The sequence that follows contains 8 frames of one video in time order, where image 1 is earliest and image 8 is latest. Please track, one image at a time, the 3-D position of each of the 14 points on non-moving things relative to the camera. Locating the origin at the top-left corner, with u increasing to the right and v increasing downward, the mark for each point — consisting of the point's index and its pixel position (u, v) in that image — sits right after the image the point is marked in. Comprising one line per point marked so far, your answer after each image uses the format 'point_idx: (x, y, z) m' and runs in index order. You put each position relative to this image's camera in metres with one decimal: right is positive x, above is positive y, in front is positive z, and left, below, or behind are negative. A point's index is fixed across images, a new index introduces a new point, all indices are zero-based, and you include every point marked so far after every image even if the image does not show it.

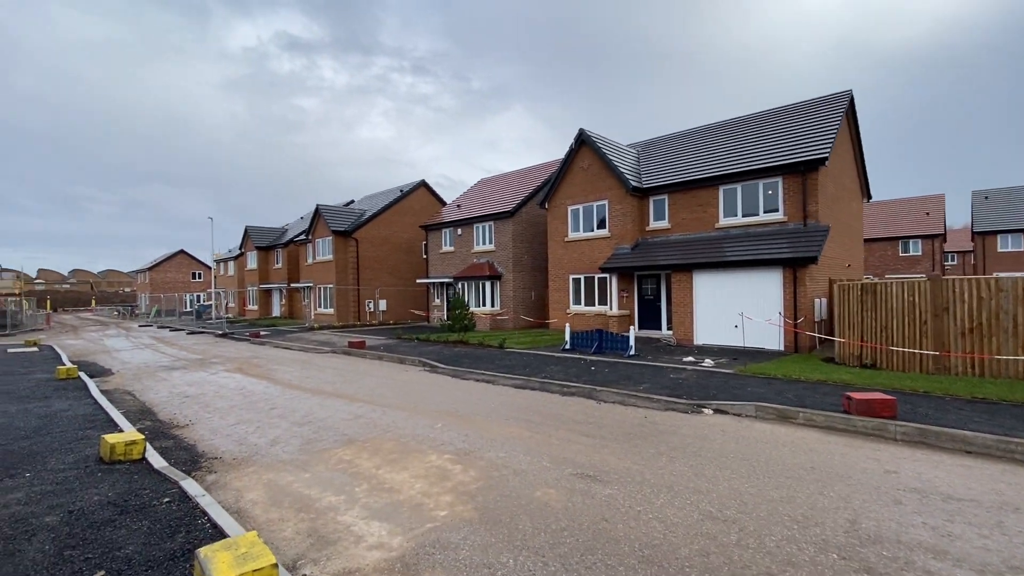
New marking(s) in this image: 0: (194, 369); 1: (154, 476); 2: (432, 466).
0: (-12.4, -3.1, +19.2) m
1: (-5.0, -2.6, +6.9) m
2: (-1.1, -2.6, +7.0) m
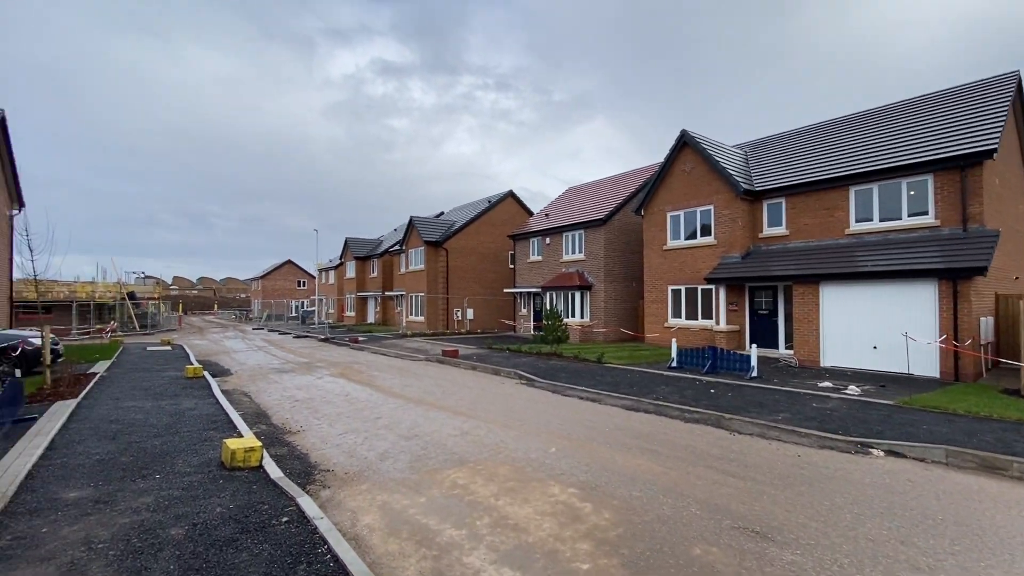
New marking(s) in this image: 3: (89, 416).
0: (-8.5, -3.4, +20.0) m
1: (-3.3, -2.7, +6.7) m
2: (+0.6, -2.7, +6.2) m
3: (-9.5, -2.9, +11.0) m
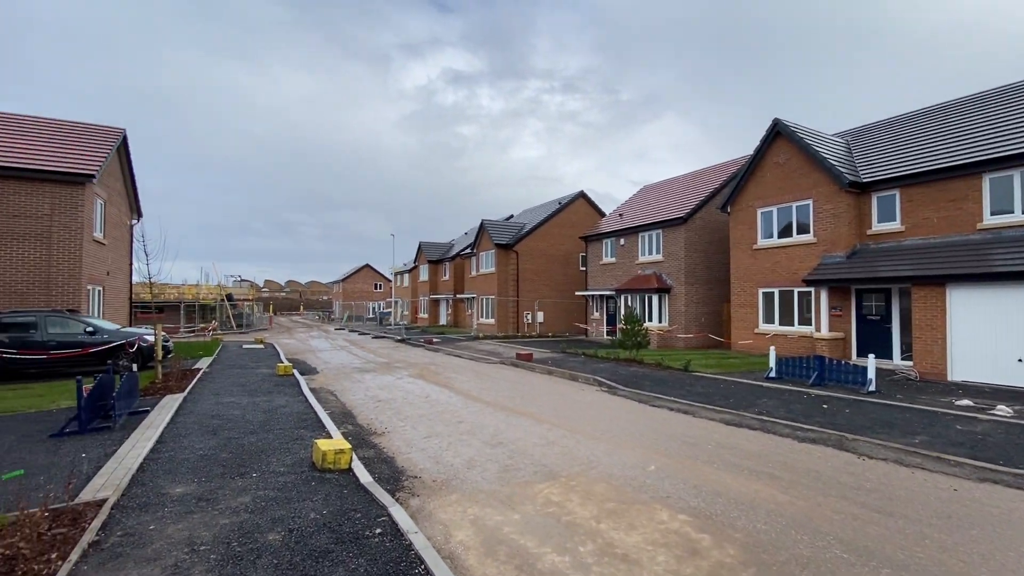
0: (-5.4, -3.5, +20.4) m
1: (-2.0, -2.7, +6.5) m
2: (+1.7, -2.7, +5.5) m
3: (-7.5, -2.9, +11.7) m
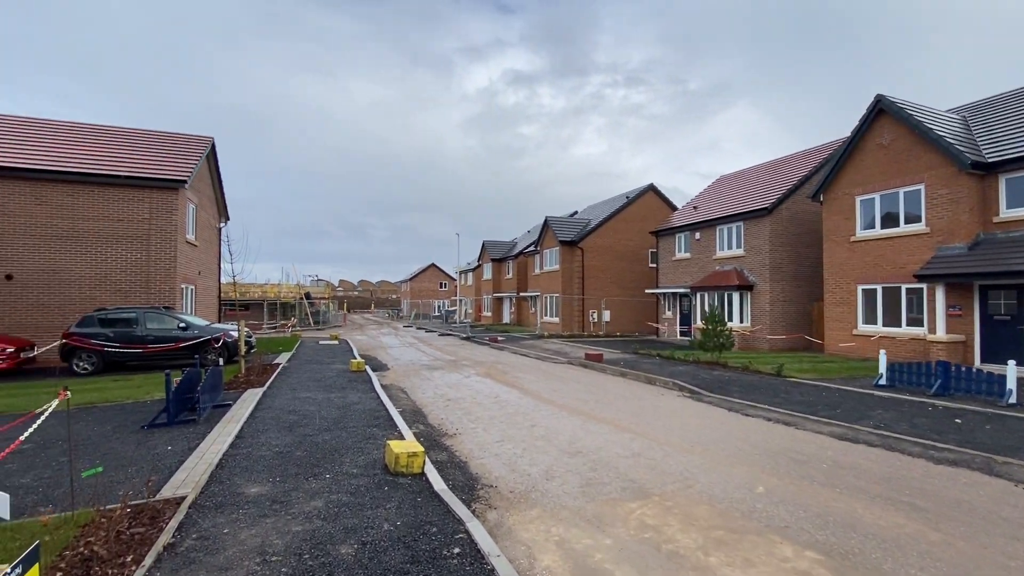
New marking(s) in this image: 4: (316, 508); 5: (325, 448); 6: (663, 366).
0: (-2.5, -3.4, +20.3) m
1: (-0.9, -2.6, +6.1) m
2: (+2.6, -2.6, +4.6) m
3: (-5.8, -2.8, +11.9) m
4: (-2.3, -2.6, +5.8) m
5: (-3.2, -2.7, +8.4) m
6: (+5.4, -2.8, +17.4) m
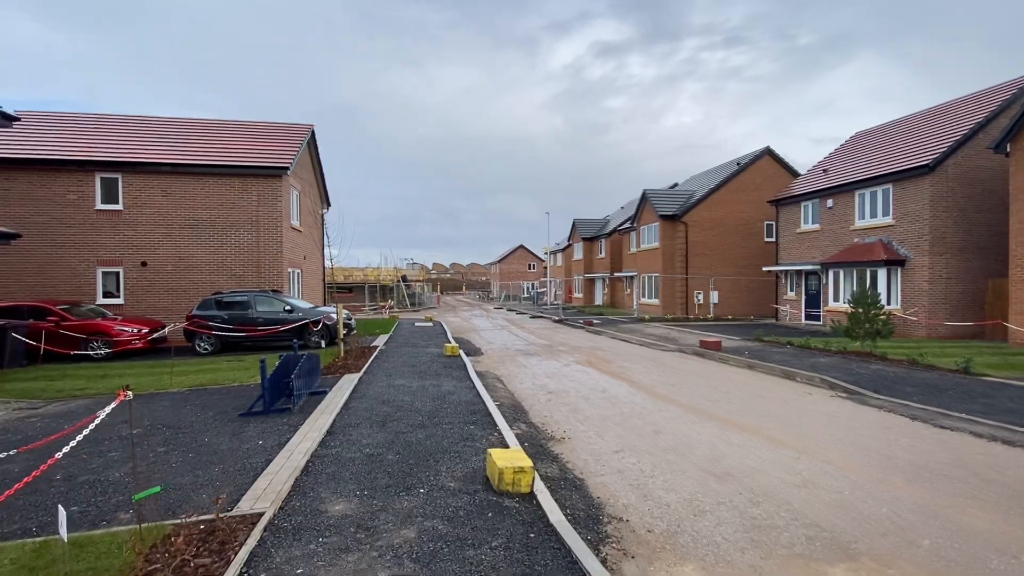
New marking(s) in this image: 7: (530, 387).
0: (+1.4, -2.6, +19.0) m
1: (+0.4, -2.4, +4.7) m
2: (+3.6, -2.4, +2.6) m
3: (-3.3, -2.4, +11.3) m
4: (-1.0, -2.4, +4.6) m
5: (-1.4, -2.4, +7.4) m
6: (+8.6, -2.1, +14.7) m
7: (+0.5, -2.6, +12.8) m
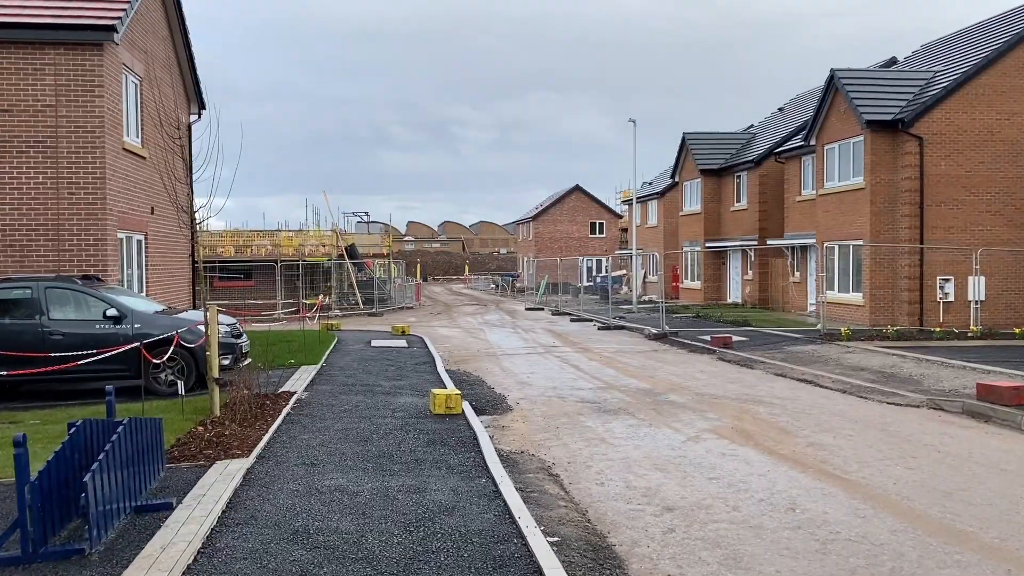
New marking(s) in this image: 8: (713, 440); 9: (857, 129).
0: (+1.2, -2.1, +5.3) m
1: (-2.3, -1.9, -8.6) m
2: (+0.5, -1.8, -11.3) m
3: (-4.8, -1.9, -1.5) m
4: (-3.7, -1.8, -8.4) m
5: (-3.6, -1.9, -5.7) m
6: (+7.6, -1.4, -0.2) m
7: (-0.7, -2.0, -0.6) m
8: (+2.7, -2.1, +7.6) m
9: (+11.1, +5.2, +15.9) m
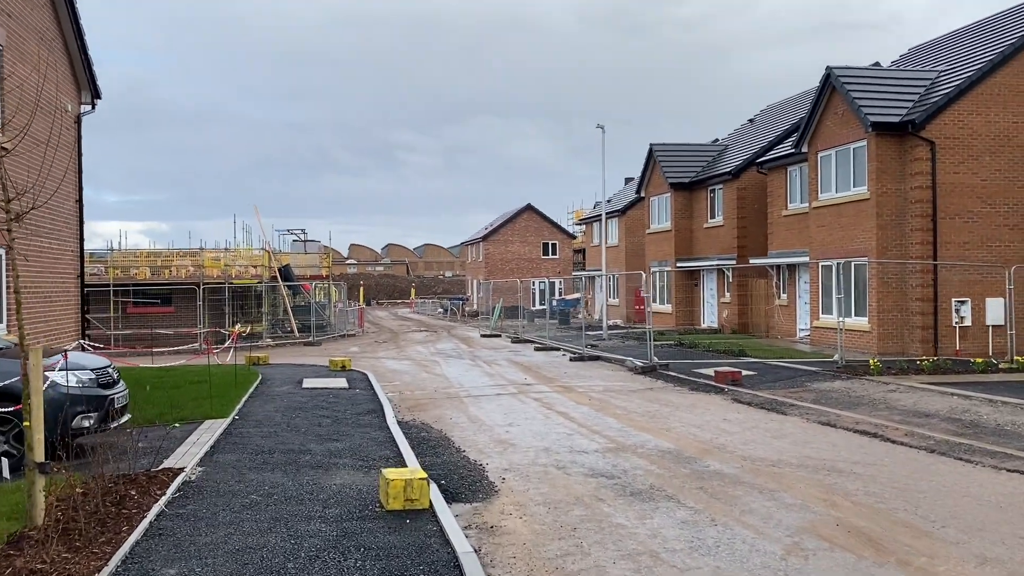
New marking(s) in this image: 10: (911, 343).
0: (+1.6, -2.4, +2.5) m
1: (-0.3, -1.5, -11.7) m
2: (+2.8, -1.3, -14.0) m
3: (-3.6, -1.9, -4.9) m
4: (-1.7, -1.5, -11.7) m
5: (-1.9, -1.7, -8.9) m
6: (+8.5, -1.4, -2.3) m
7: (+0.3, -2.0, -3.6) m
8: (+2.9, -2.5, +4.9) m
9: (+10.1, +4.6, +14.4) m
10: (+11.1, -1.5, +13.7) m
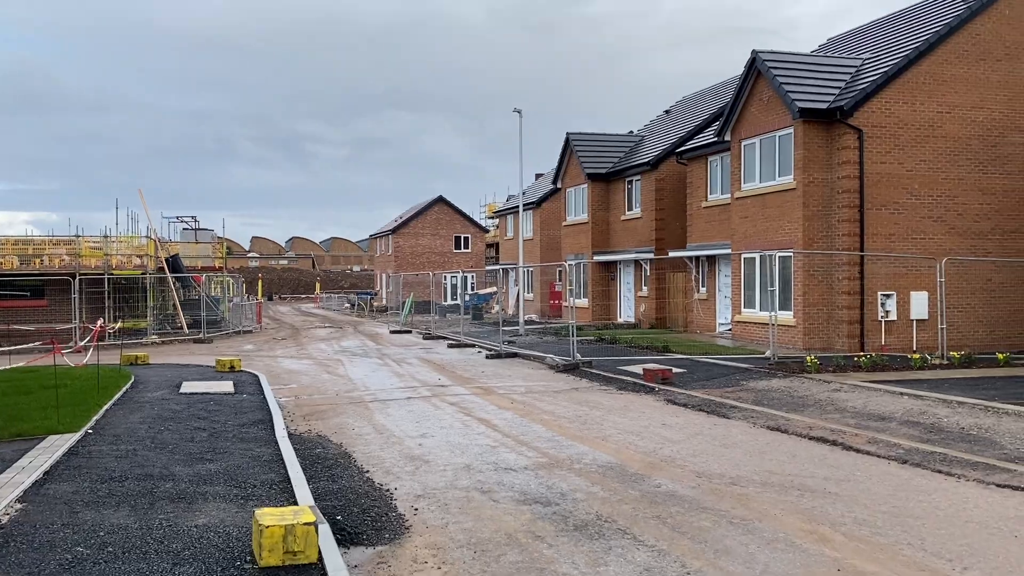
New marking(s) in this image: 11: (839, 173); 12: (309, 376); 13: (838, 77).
0: (+1.4, -2.2, +1.0) m
1: (+1.8, -1.5, -13.3) m
2: (+5.2, -1.4, -15.1) m
3: (-2.5, -1.8, -7.1) m
4: (+0.4, -1.5, -13.5) m
5: (-0.2, -1.6, -10.8) m
6: (+9.0, -1.4, -2.5) m
7: (+1.1, -2.0, -5.2) m
8: (+2.3, -2.4, +3.6) m
9: (+8.0, +4.7, +14.1) m
10: (+9.0, -1.4, +13.6) m
11: (+9.0, +3.0, +13.5) m
12: (-7.3, -3.2, +17.7) m
13: (+9.4, +5.9, +14.2) m
